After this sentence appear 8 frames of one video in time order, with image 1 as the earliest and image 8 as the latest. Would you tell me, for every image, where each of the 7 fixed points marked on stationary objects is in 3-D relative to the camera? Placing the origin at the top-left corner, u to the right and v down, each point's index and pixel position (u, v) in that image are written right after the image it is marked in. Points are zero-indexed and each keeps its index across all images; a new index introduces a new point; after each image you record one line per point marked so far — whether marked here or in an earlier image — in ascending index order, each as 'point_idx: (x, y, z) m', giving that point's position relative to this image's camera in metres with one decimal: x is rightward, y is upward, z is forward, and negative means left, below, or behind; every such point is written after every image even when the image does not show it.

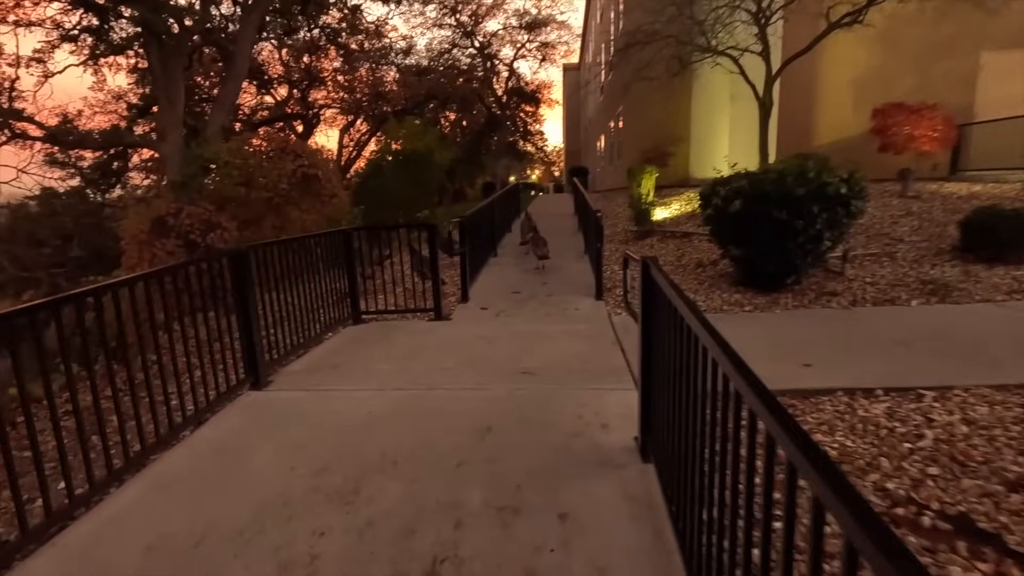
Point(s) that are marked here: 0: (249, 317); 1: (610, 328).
0: (-2.2, -0.3, +4.4) m
1: (+1.1, -0.4, +5.8) m
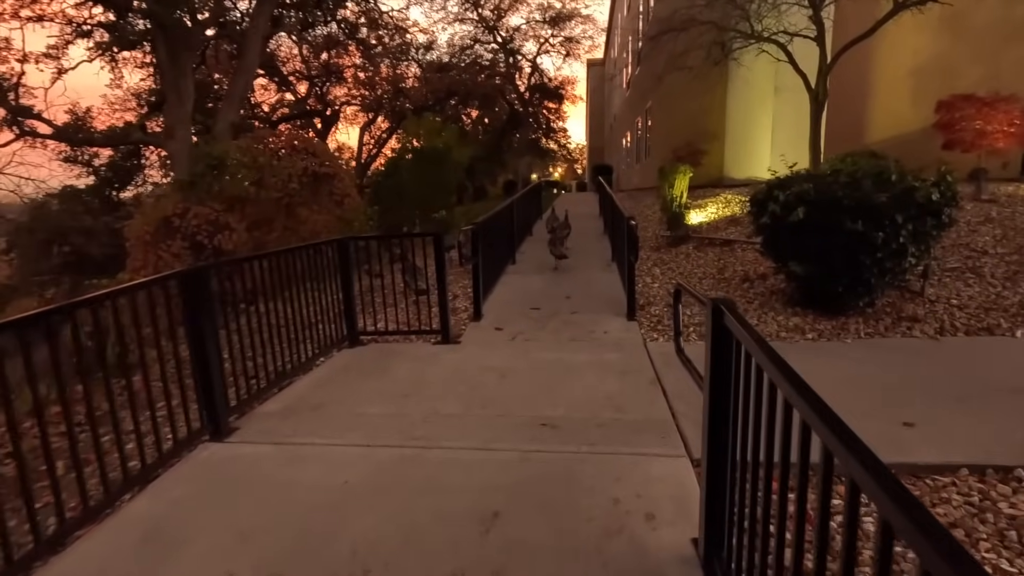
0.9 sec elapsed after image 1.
0: (-2.1, -0.5, +3.6) m
1: (+1.2, -0.7, +4.9) m
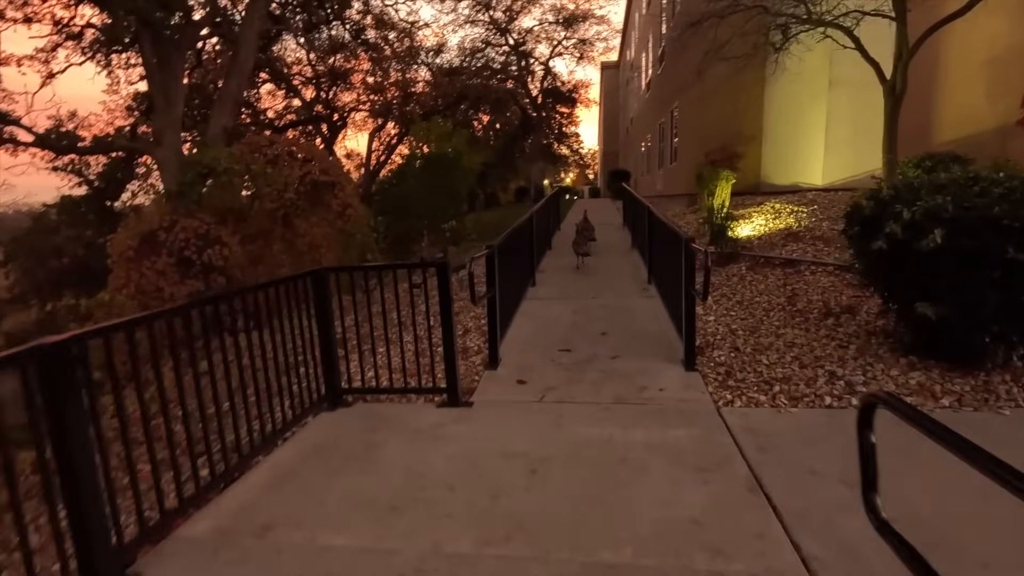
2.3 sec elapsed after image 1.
0: (-1.9, -0.8, +2.3) m
1: (+1.4, -1.0, +3.5) m
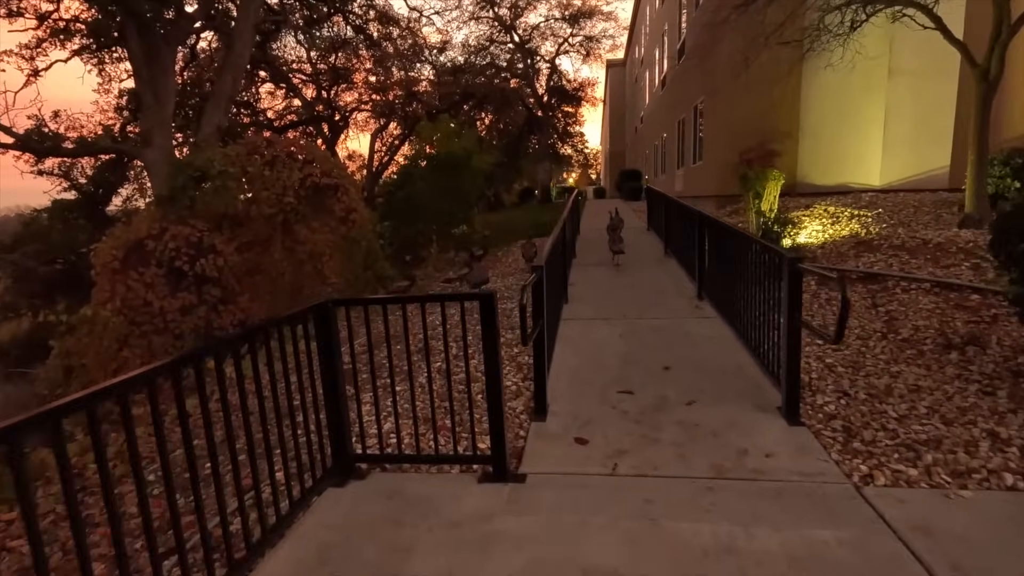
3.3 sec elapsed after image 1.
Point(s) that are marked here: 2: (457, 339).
0: (-1.5, -1.1, +1.3) m
1: (+1.9, -1.2, +2.5) m
2: (-0.6, -0.6, +5.9) m
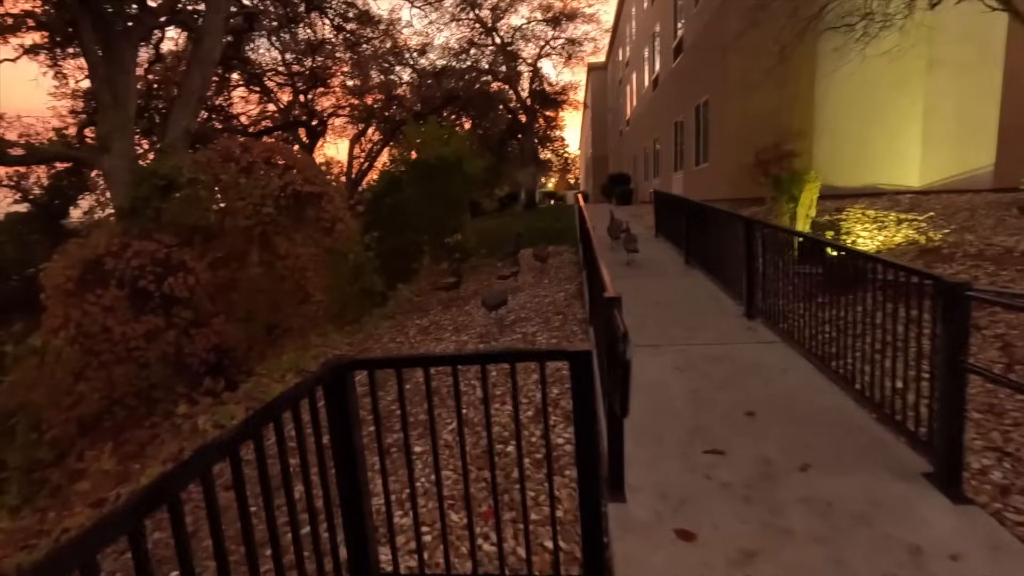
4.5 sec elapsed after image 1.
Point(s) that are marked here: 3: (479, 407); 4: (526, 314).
0: (-1.0, -1.3, +0.3) m
1: (+2.3, -1.4, +1.6) m
2: (-0.3, -0.8, +4.9) m
3: (-0.3, -1.0, +4.6) m
4: (+0.2, -0.4, +7.2) m
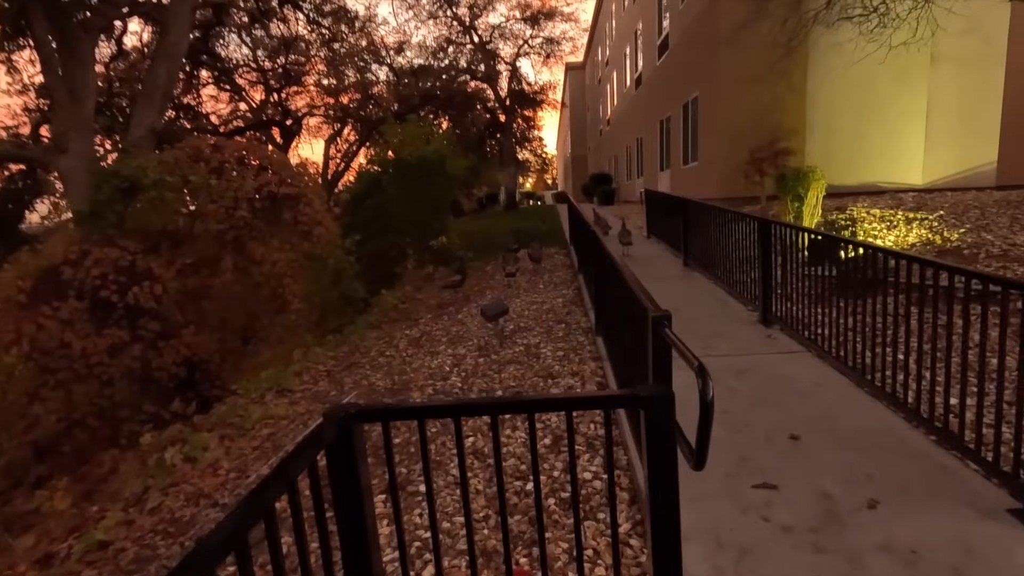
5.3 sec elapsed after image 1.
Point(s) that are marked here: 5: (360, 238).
0: (-0.7, -1.4, -0.2) m
1: (+2.5, -1.5, +1.2) m
2: (-0.2, -0.9, +4.4) m
3: (-0.2, -1.1, +4.1) m
4: (+0.2, -0.4, +6.7) m
5: (-3.2, +1.1, +11.5) m
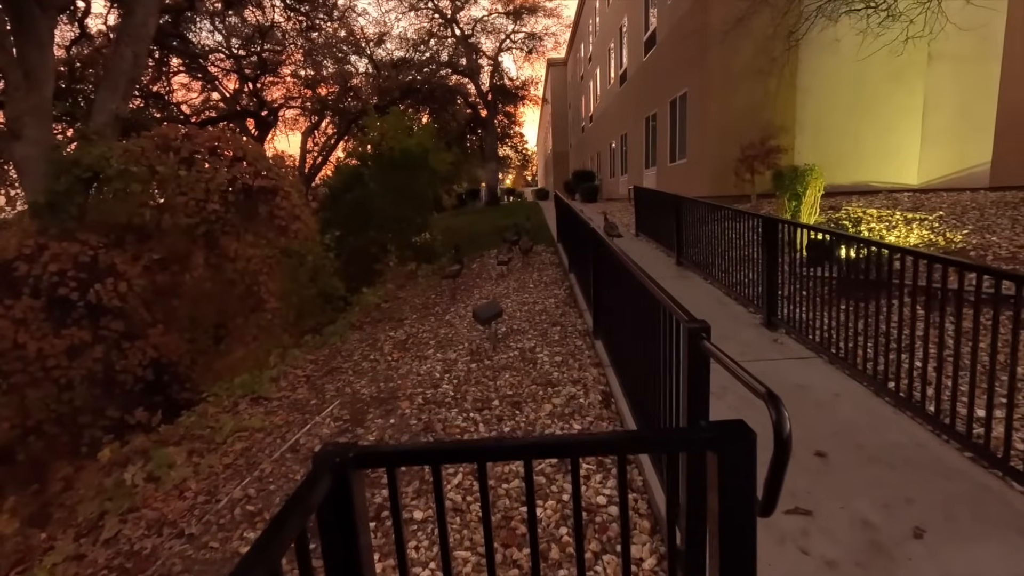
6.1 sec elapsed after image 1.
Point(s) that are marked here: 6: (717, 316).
0: (-0.5, -1.4, -0.6) m
1: (+2.7, -1.5, +1.0) m
2: (-0.2, -0.9, +4.0) m
3: (-0.2, -1.1, +3.7) m
4: (+0.1, -0.5, +6.4) m
5: (-3.5, +1.1, +11.0) m
6: (+2.4, -0.3, +6.4) m
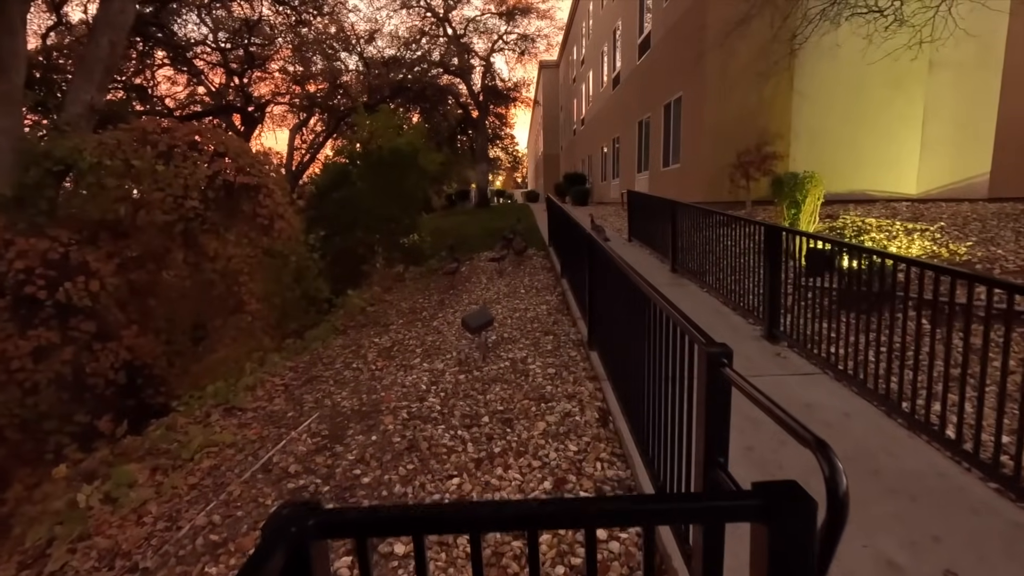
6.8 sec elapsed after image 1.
0: (-0.5, -1.5, -0.9) m
1: (+2.7, -1.6, +0.7) m
2: (-0.3, -1.0, +3.8) m
3: (-0.2, -1.2, +3.4) m
4: (0.0, -0.5, +6.1) m
5: (-3.7, +1.1, +10.7) m
6: (+2.3, -0.4, +6.2) m
